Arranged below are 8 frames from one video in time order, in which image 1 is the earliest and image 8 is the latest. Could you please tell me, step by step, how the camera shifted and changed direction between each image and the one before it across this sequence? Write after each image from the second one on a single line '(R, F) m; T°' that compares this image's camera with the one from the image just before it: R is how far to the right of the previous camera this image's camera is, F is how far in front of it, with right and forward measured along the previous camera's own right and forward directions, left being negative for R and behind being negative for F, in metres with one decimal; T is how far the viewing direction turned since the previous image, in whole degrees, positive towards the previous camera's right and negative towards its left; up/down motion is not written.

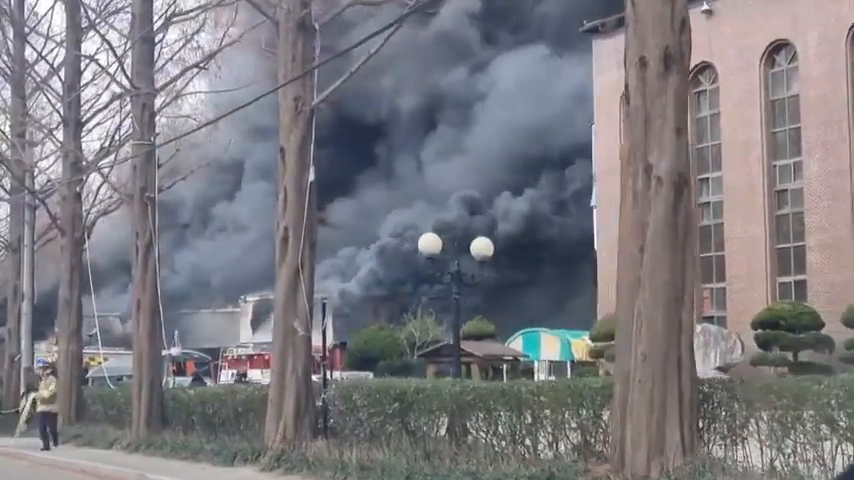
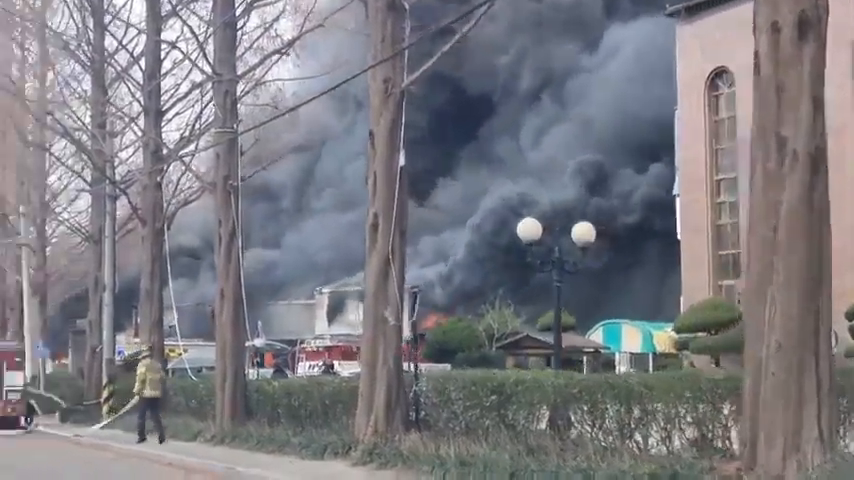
(-0.3, +0.5) m; -3°
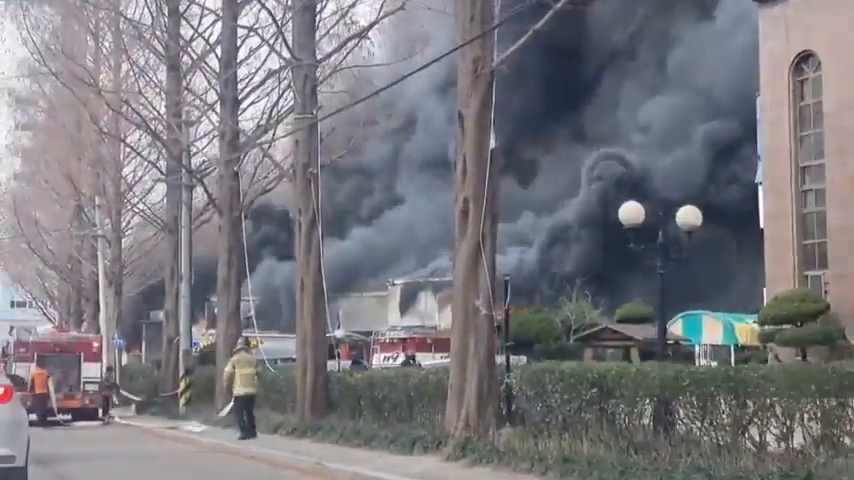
(-0.3, +0.6) m; -3°
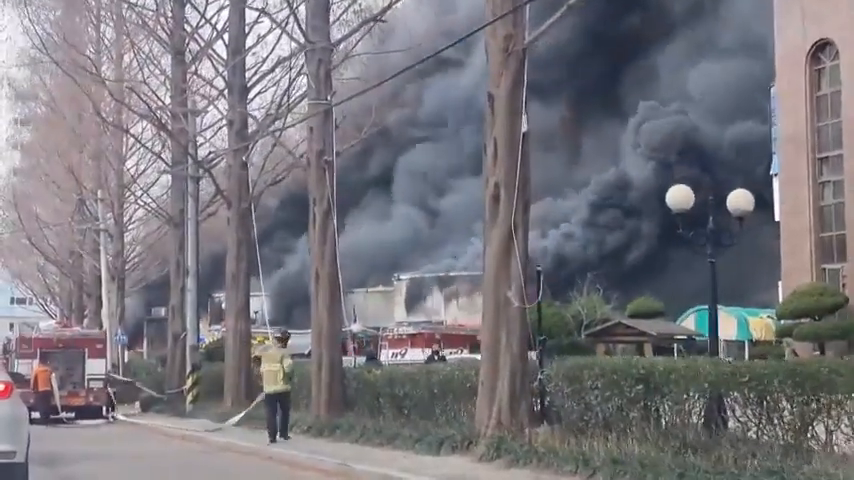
(-0.3, +0.8) m; 0°
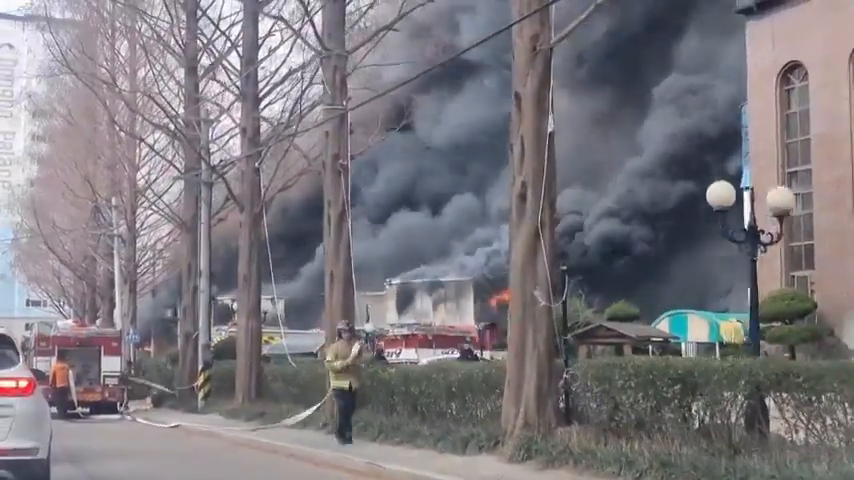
(-0.5, -0.5) m; +1°
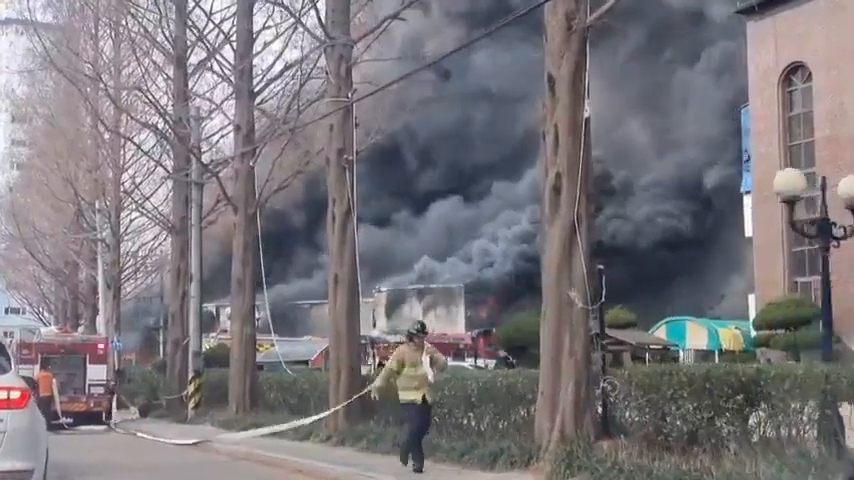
(-0.5, +1.2) m; +1°
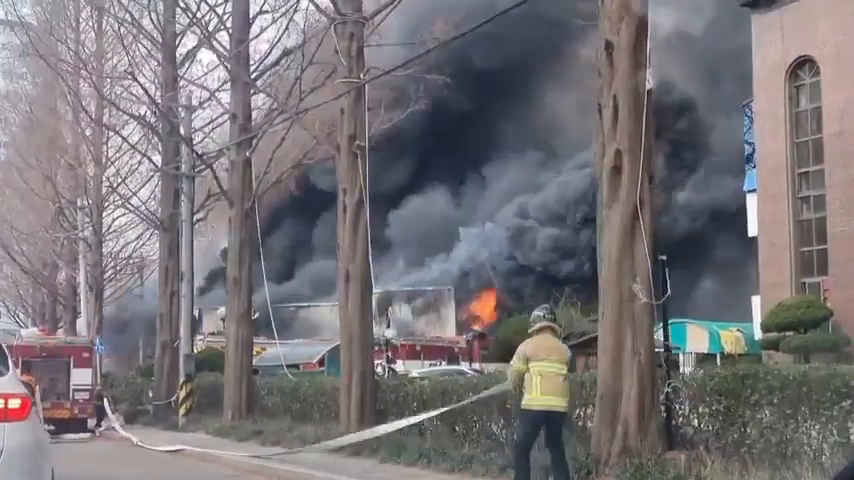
(-0.6, +1.4) m; +1°
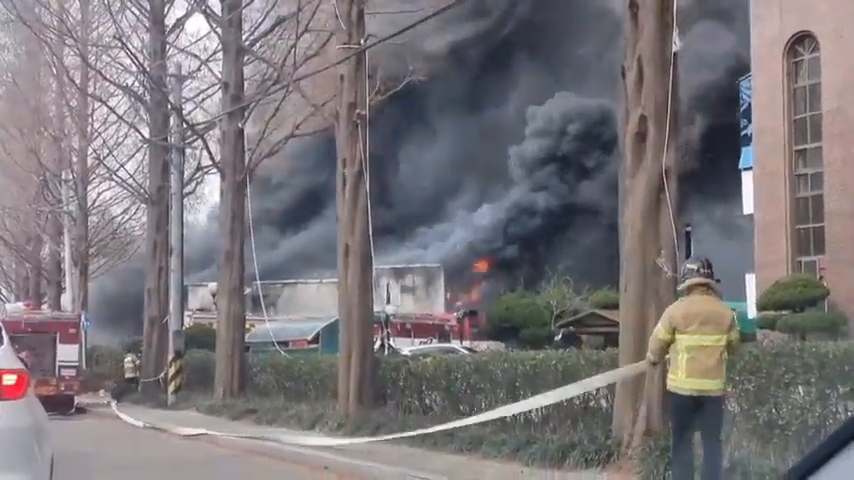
(-0.2, +0.6) m; +1°
